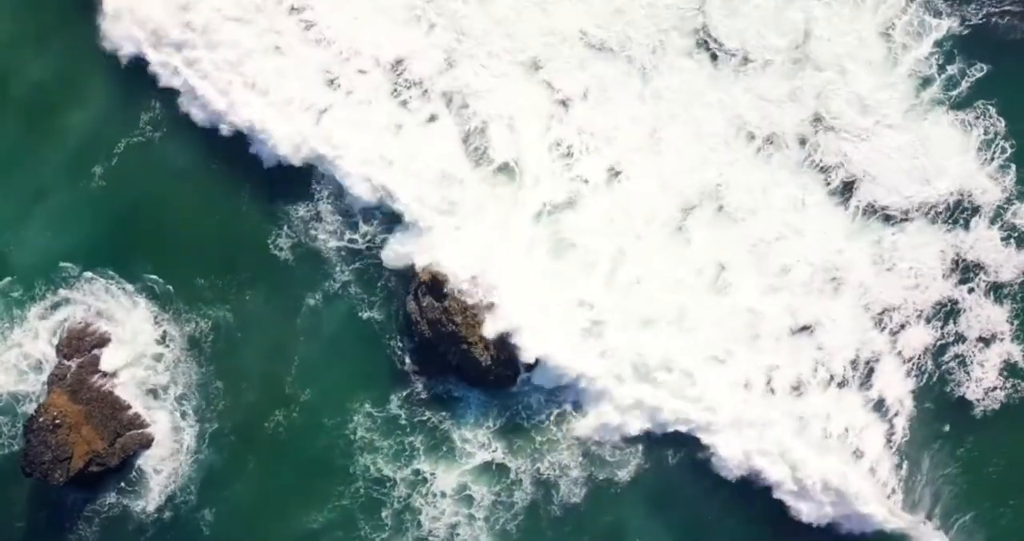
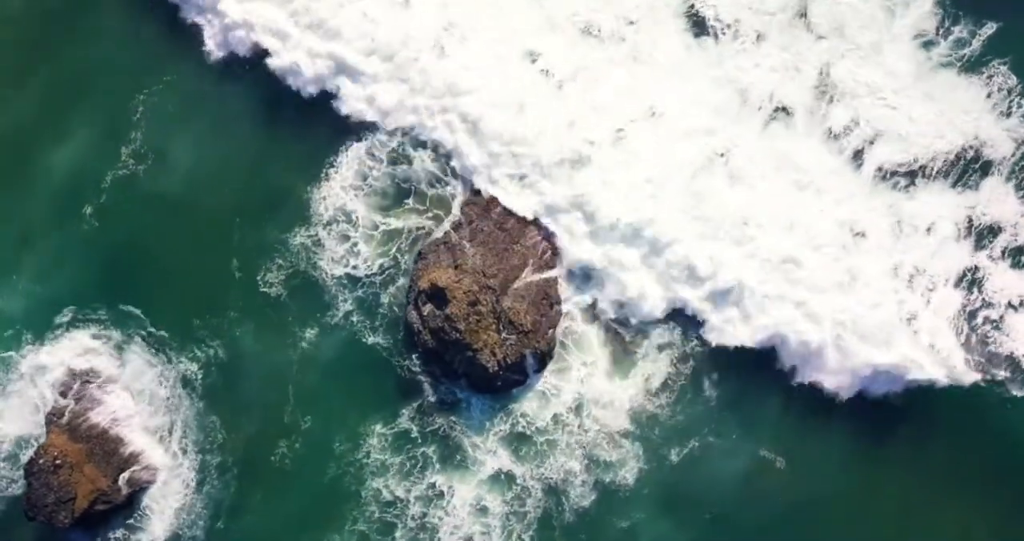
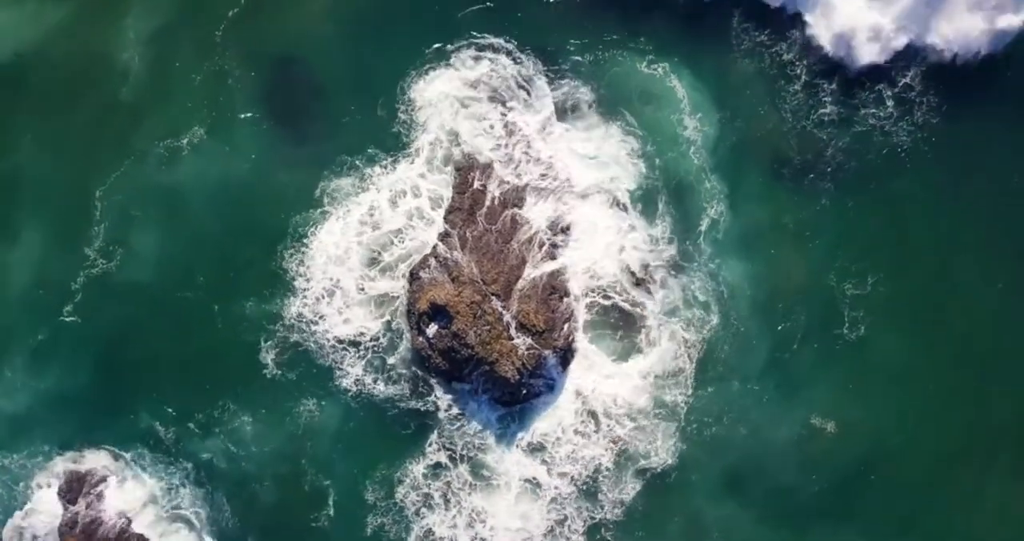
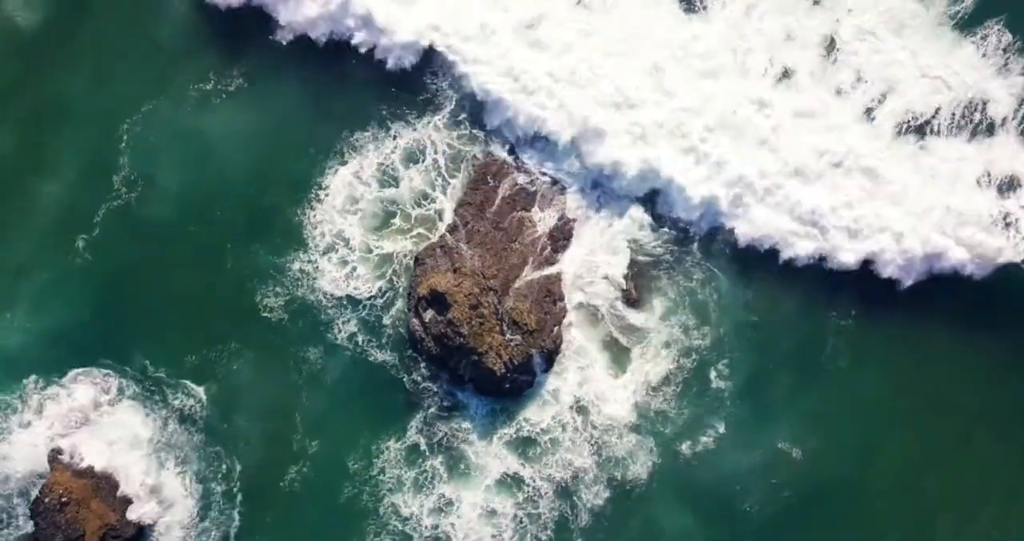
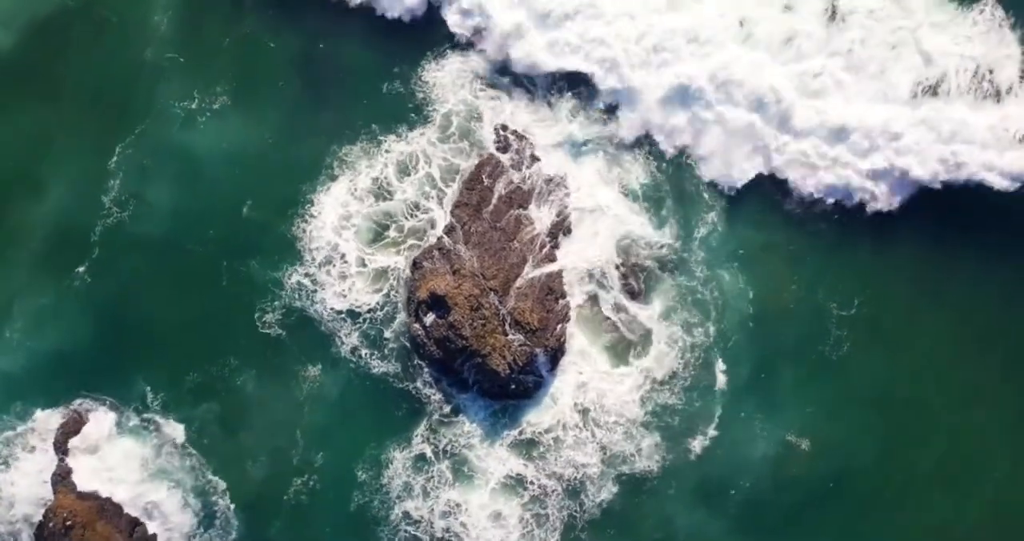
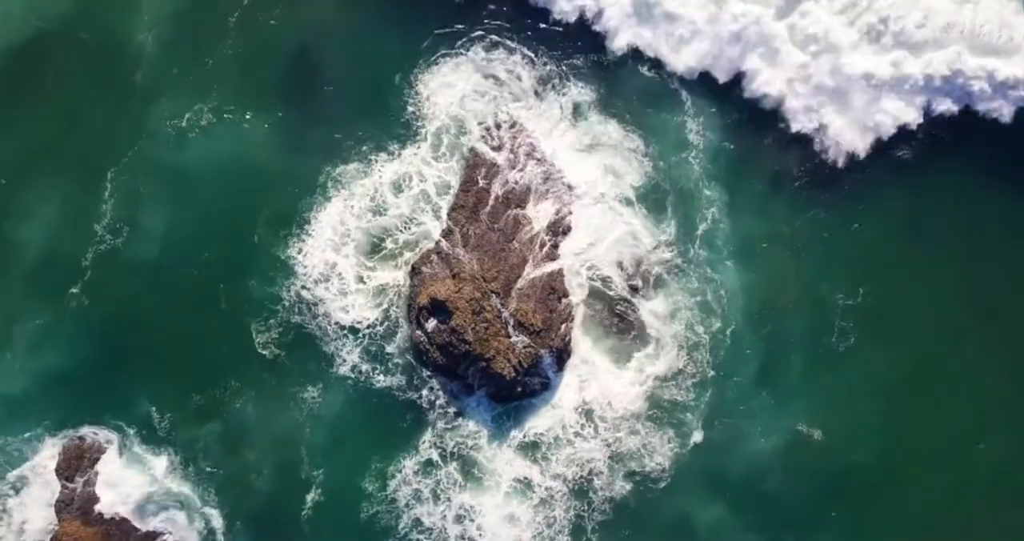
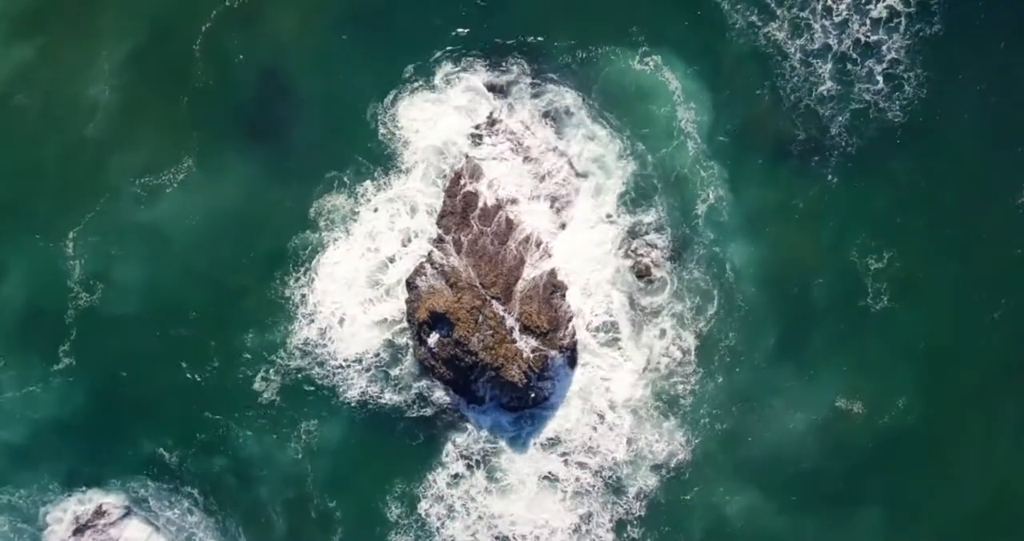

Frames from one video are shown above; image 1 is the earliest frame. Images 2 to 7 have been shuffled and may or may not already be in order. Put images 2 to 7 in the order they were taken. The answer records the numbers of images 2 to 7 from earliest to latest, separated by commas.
2, 4, 6, 7, 3, 5
